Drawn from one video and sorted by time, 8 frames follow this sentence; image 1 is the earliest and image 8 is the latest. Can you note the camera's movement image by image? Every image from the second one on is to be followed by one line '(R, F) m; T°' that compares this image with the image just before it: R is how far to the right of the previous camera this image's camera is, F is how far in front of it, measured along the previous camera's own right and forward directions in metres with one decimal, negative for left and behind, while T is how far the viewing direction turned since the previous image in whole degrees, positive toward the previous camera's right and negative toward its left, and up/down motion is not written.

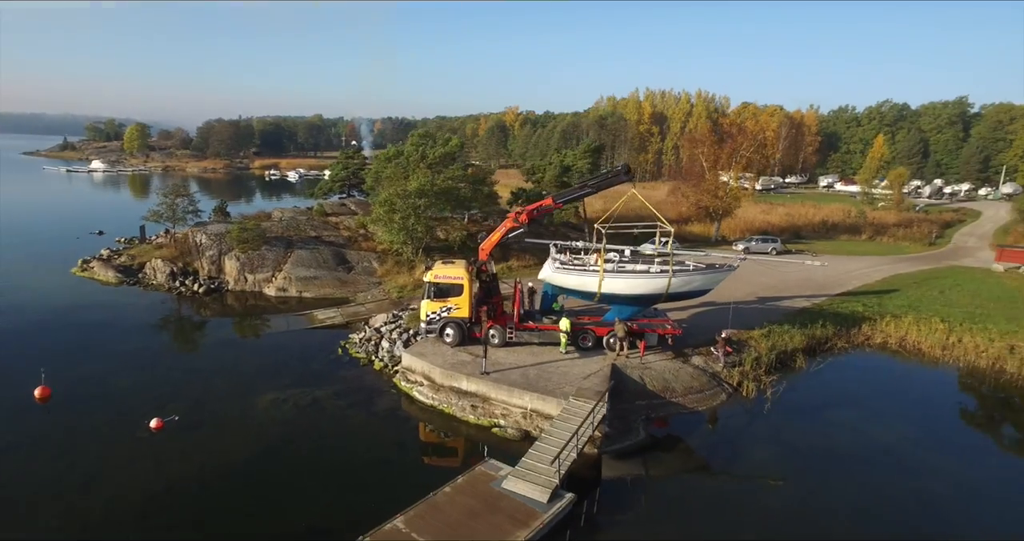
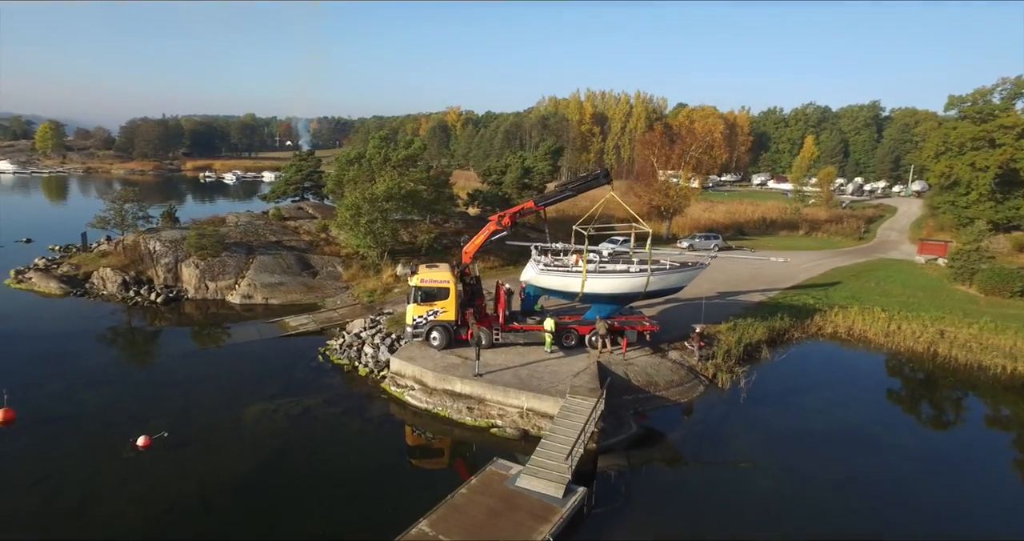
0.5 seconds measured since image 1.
(-1.3, -0.3) m; +6°
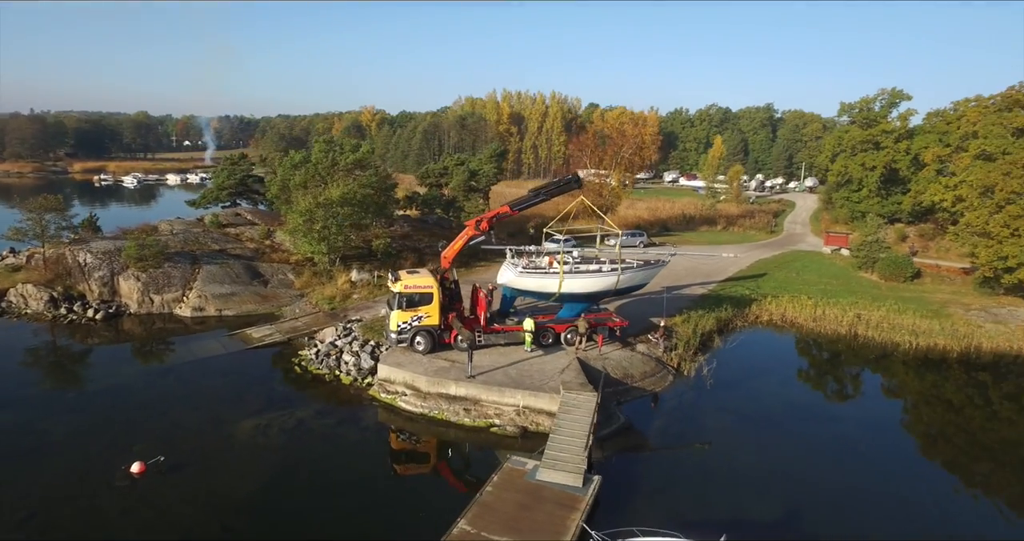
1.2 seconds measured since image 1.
(-2.1, -0.4) m; +9°
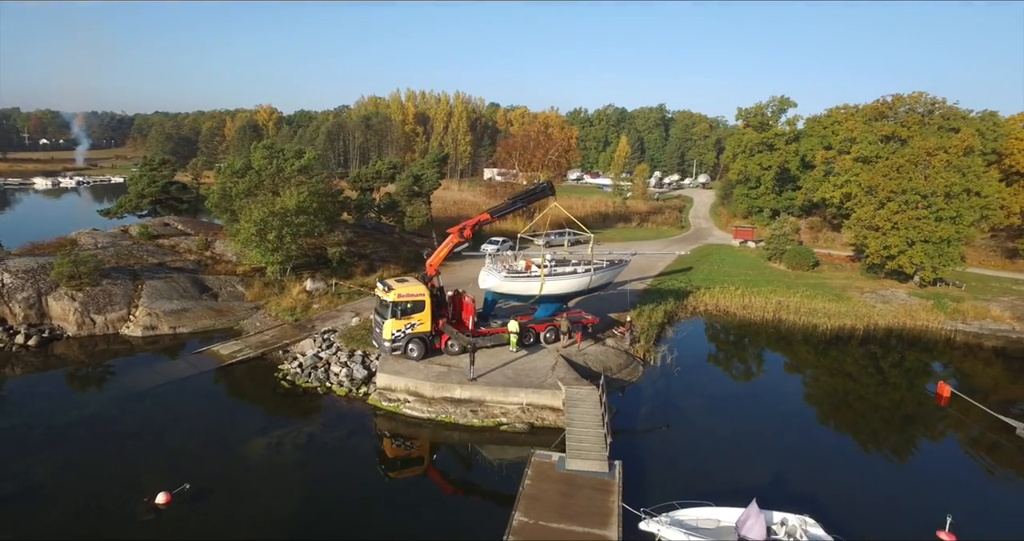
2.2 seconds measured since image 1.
(-2.8, -0.6) m; +10°
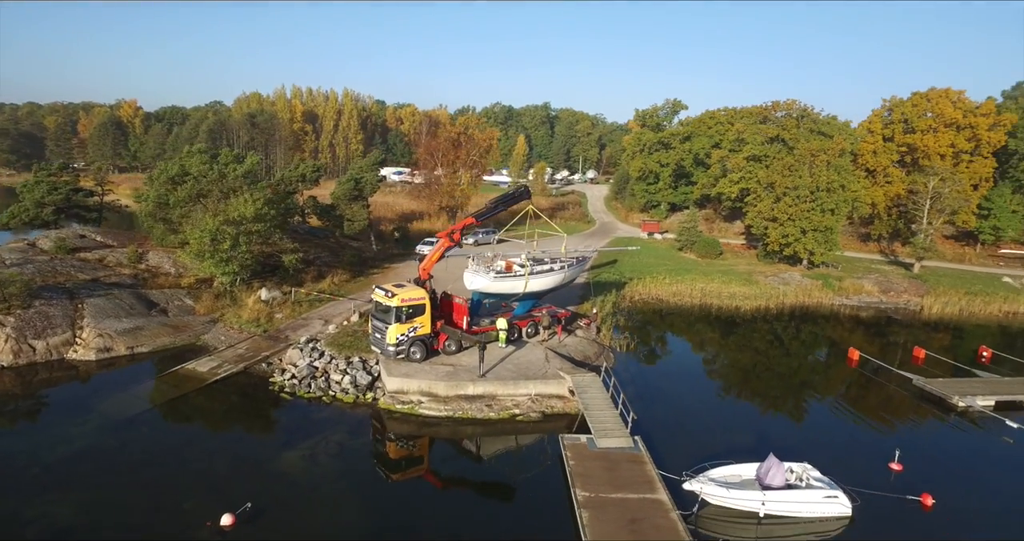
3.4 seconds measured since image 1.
(-3.7, -0.7) m; +12°
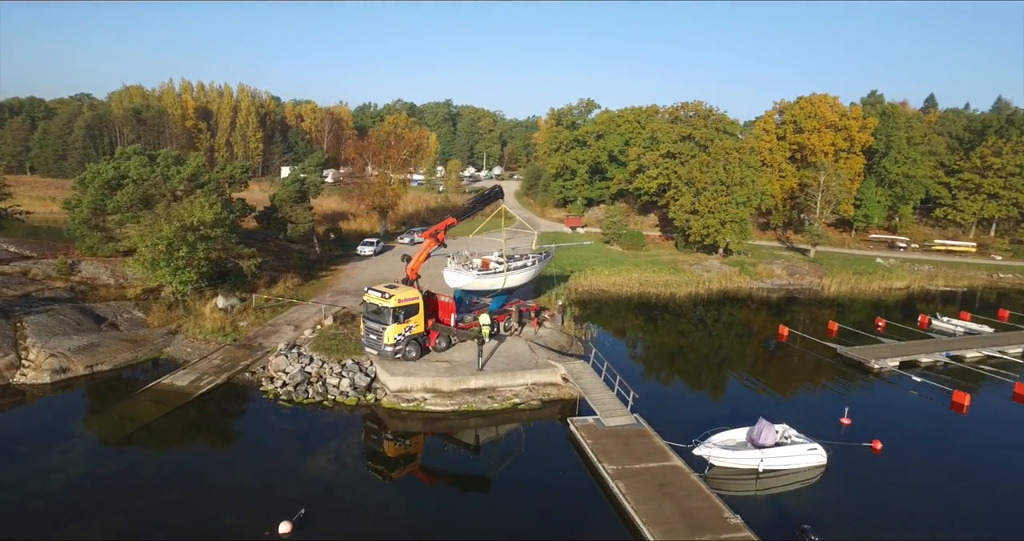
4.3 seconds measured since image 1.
(-3.1, -0.6) m; +10°
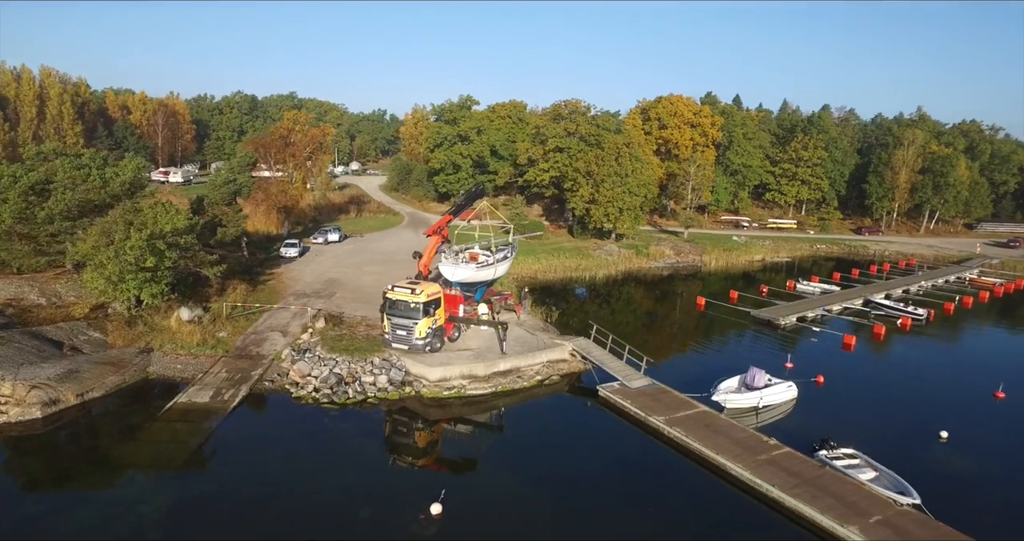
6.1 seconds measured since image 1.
(-6.1, -0.8) m; +16°
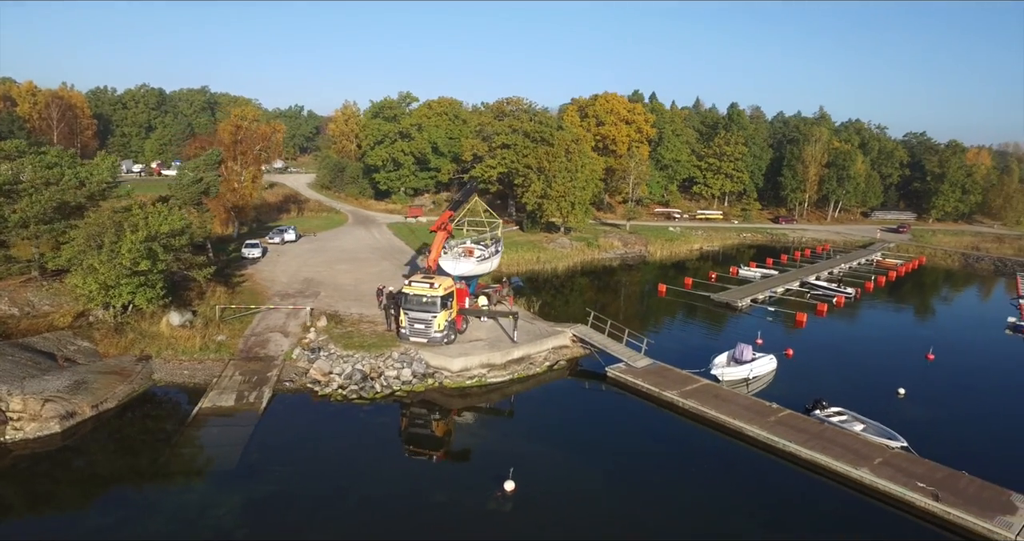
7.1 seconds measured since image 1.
(-3.3, -0.6) m; +8°
